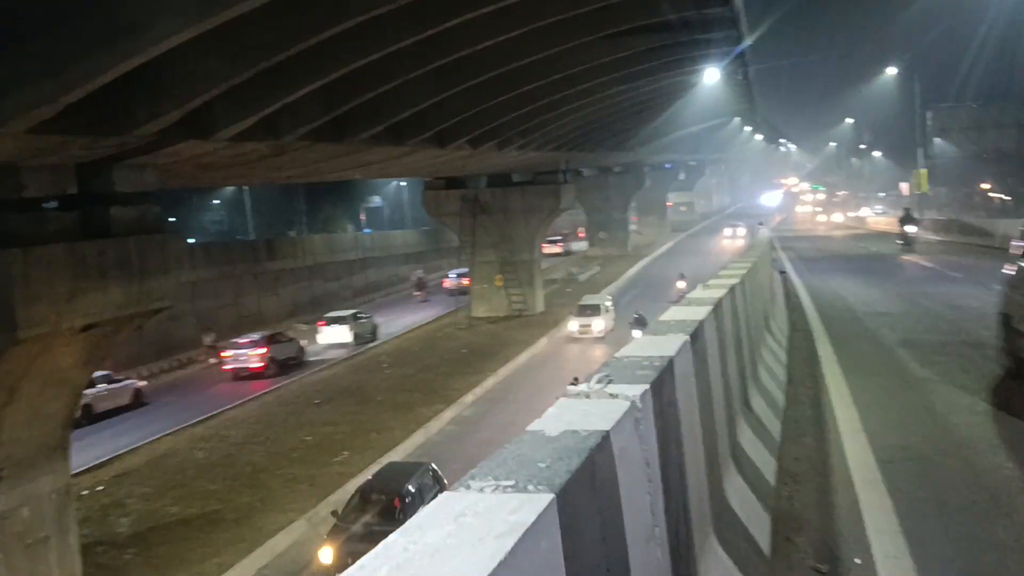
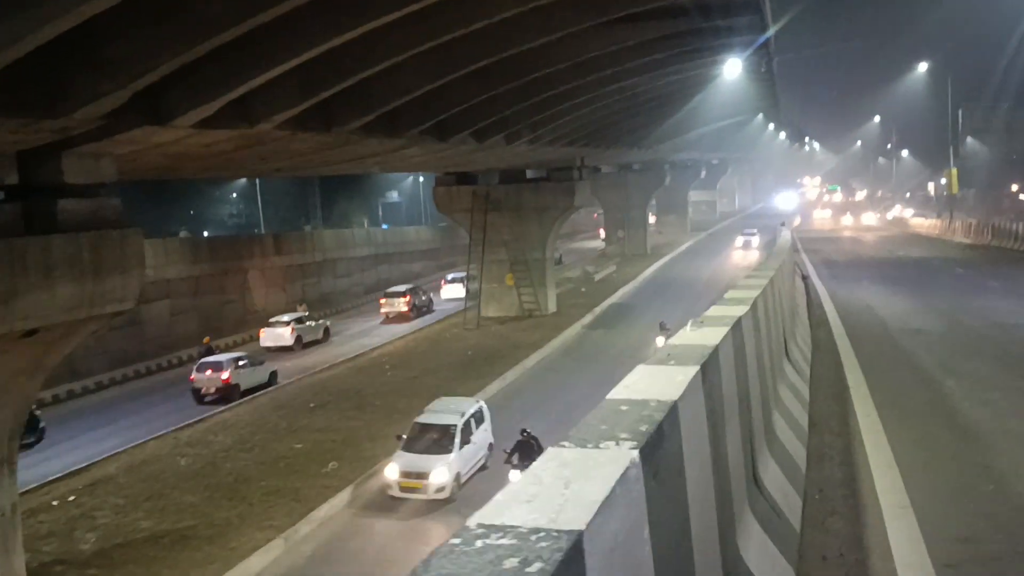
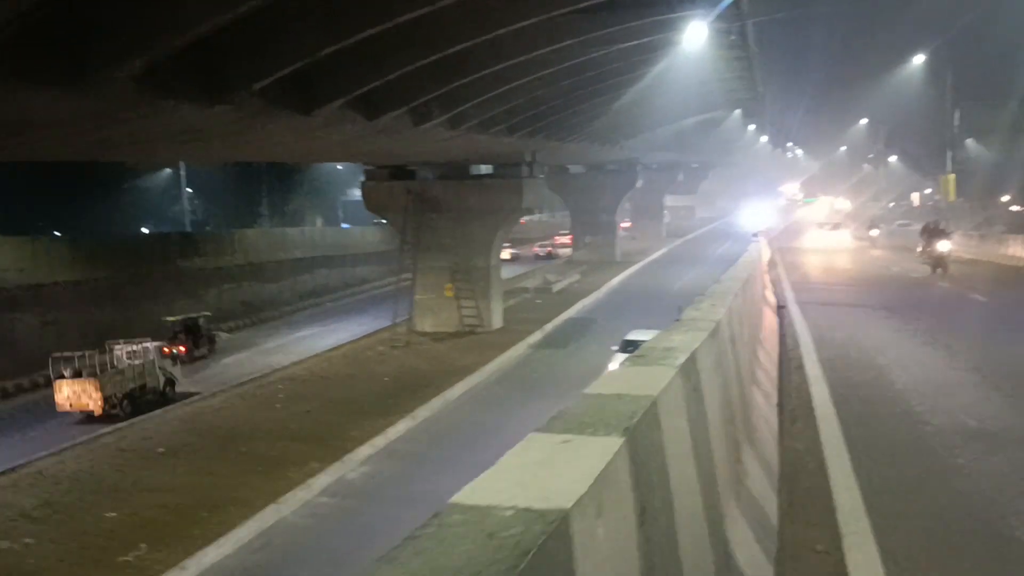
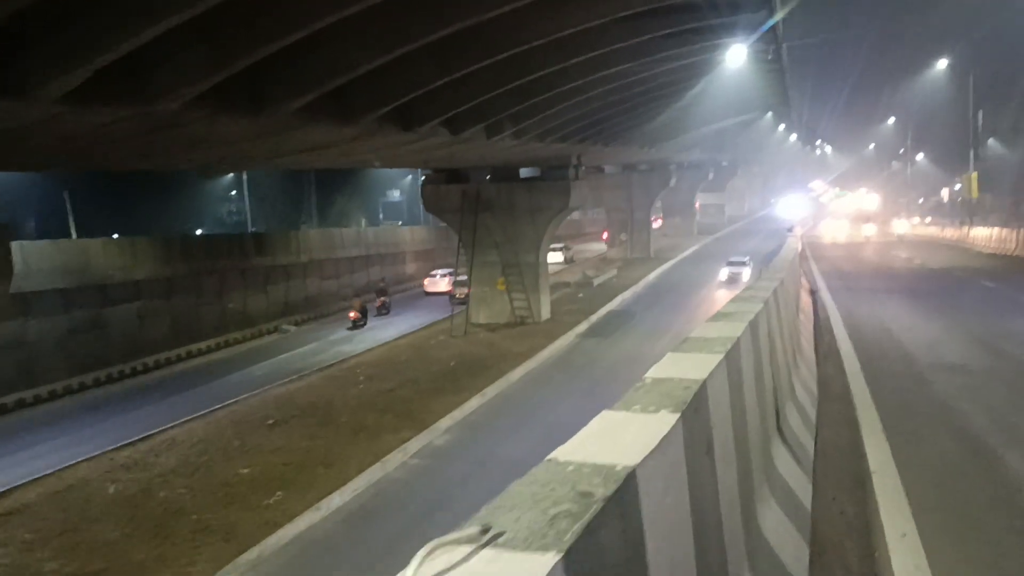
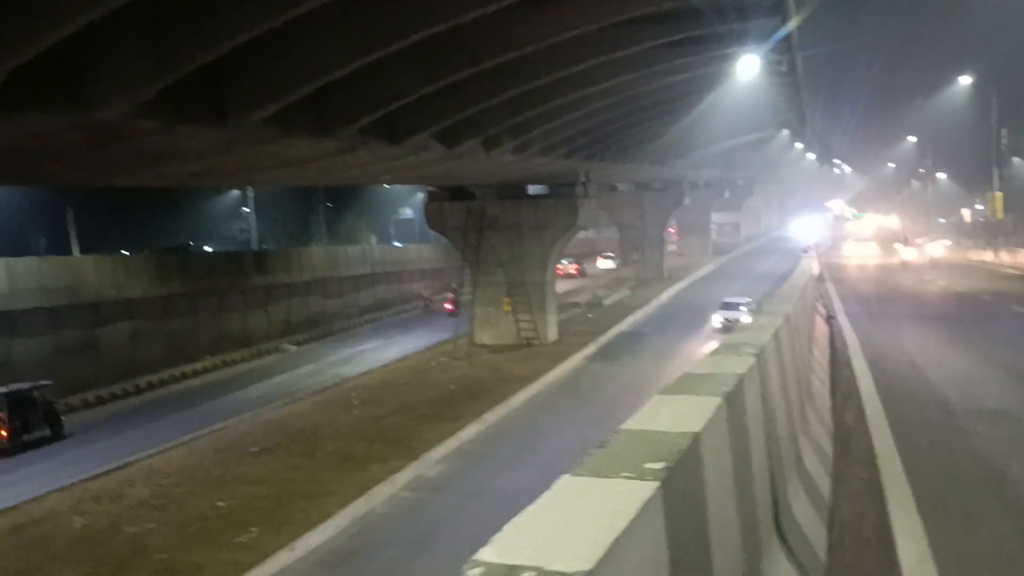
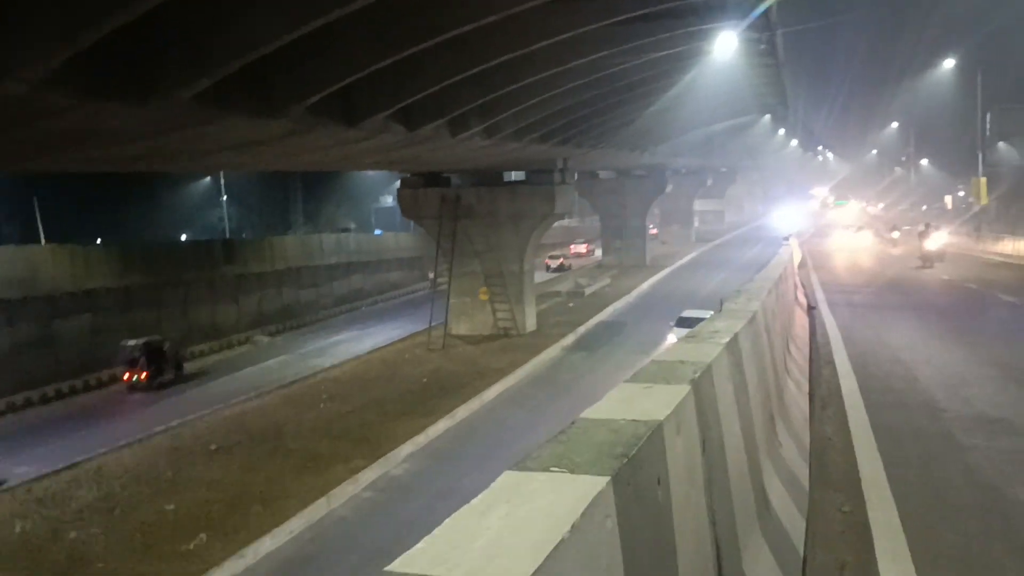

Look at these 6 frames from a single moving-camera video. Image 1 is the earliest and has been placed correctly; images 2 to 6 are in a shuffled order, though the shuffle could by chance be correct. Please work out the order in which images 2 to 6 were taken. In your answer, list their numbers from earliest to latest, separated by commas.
2, 4, 5, 6, 3
